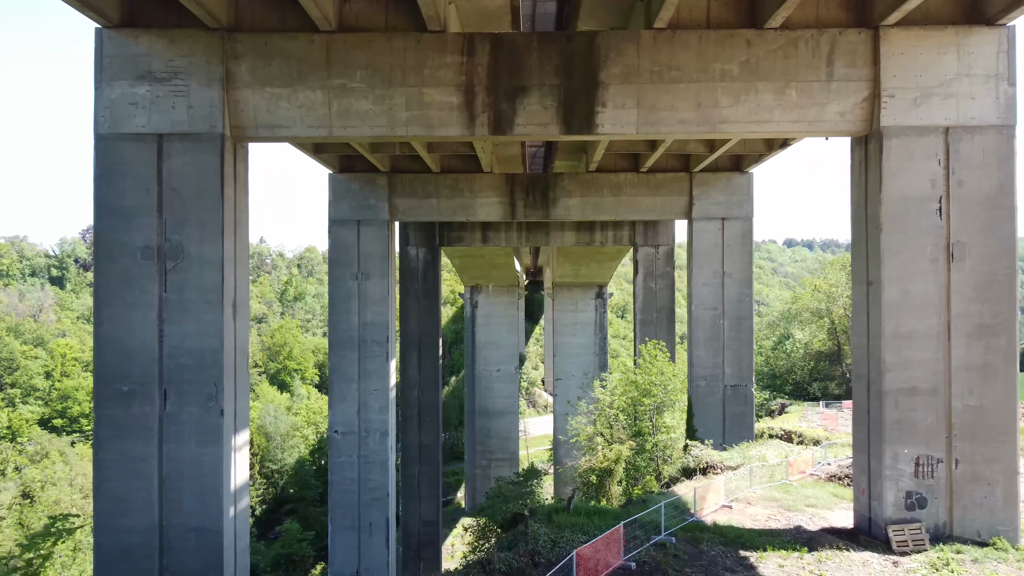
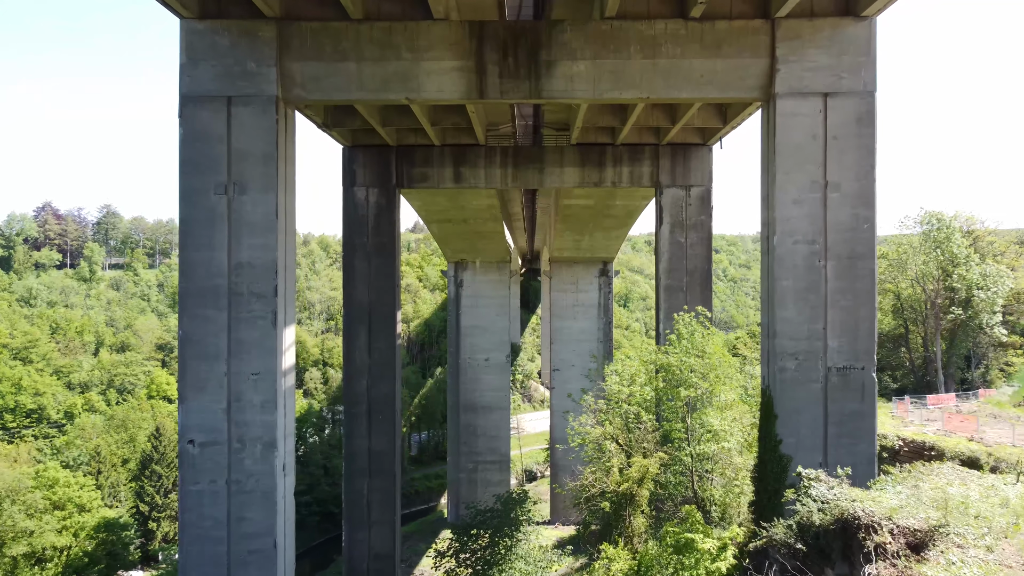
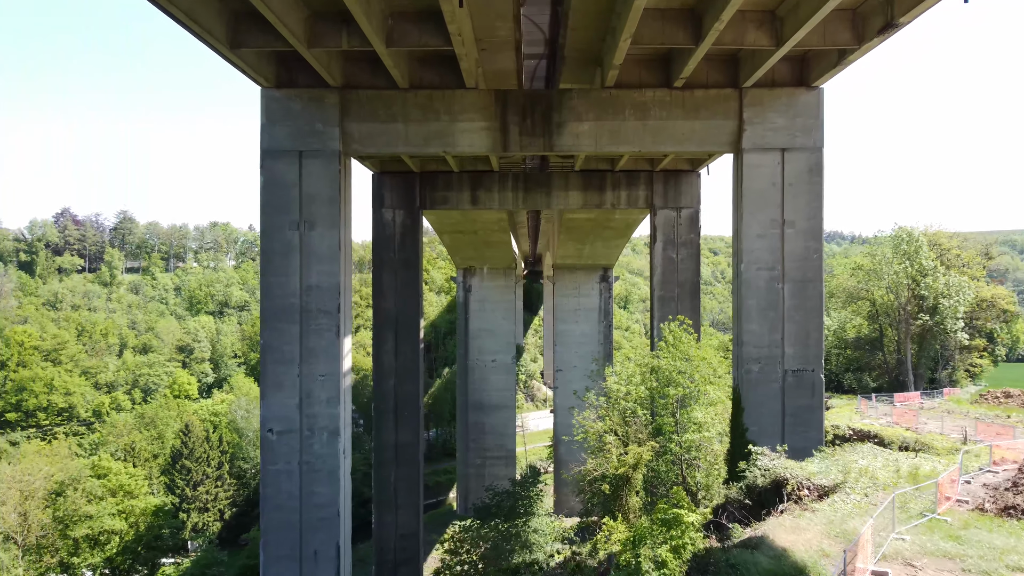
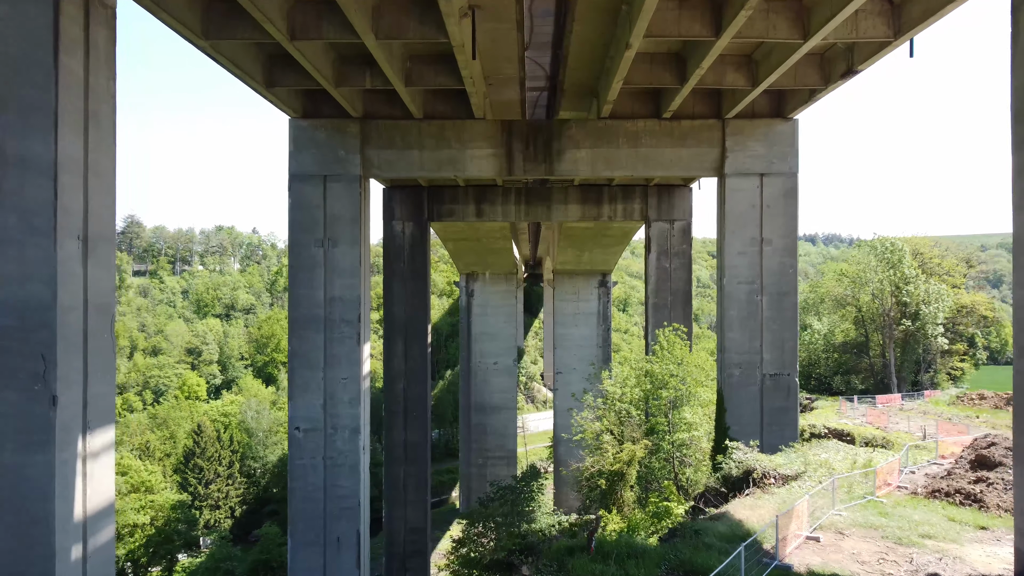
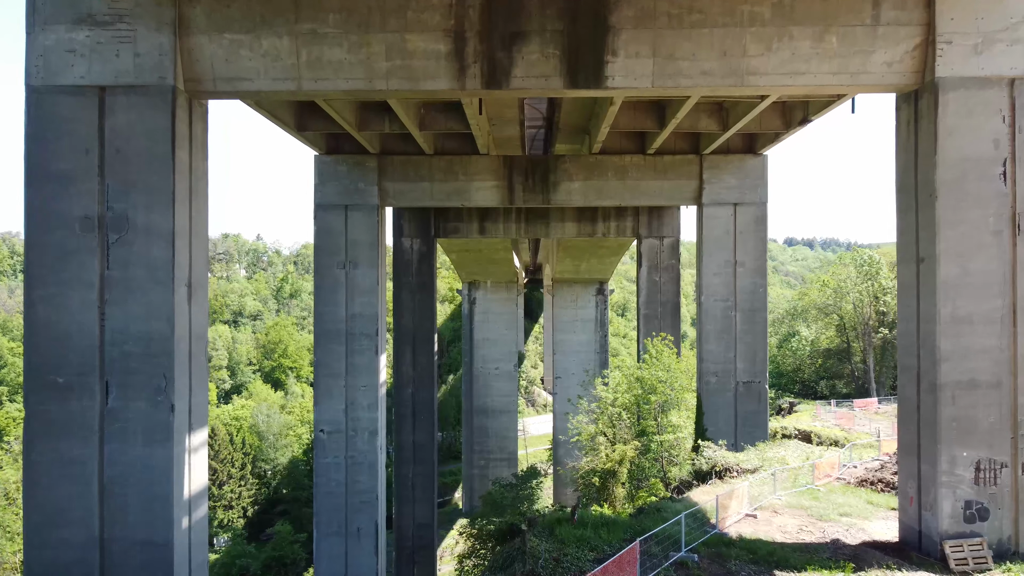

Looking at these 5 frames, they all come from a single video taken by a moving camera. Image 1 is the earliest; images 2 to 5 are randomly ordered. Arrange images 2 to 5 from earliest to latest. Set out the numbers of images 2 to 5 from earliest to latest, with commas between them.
5, 4, 3, 2
